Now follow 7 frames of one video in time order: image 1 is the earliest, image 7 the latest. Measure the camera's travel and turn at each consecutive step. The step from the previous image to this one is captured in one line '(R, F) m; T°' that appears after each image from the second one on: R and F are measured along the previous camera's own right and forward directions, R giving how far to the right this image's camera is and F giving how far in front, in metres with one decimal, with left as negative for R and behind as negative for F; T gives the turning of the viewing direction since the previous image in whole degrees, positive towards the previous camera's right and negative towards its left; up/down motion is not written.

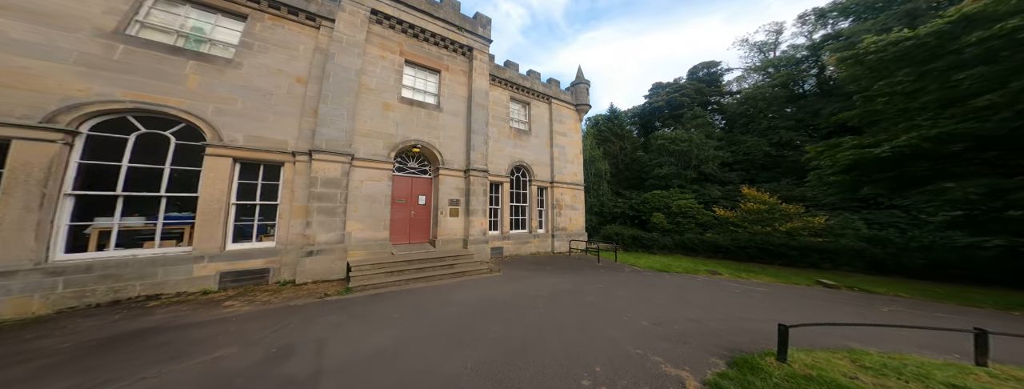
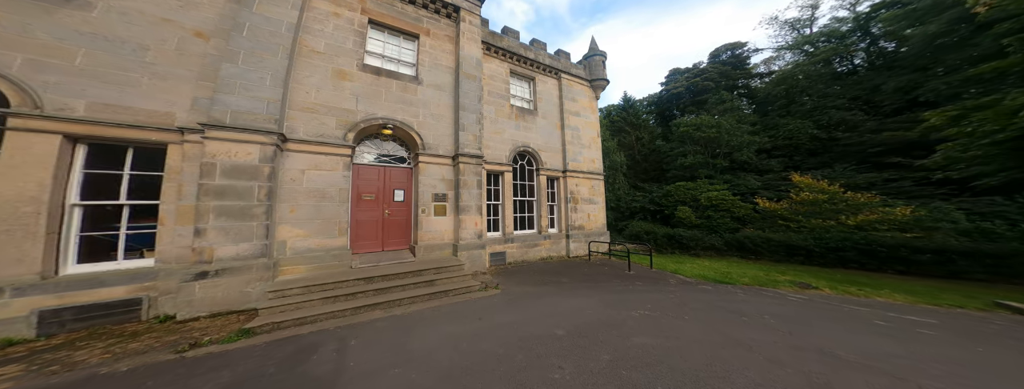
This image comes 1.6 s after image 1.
(+0.3, +2.0) m; -3°
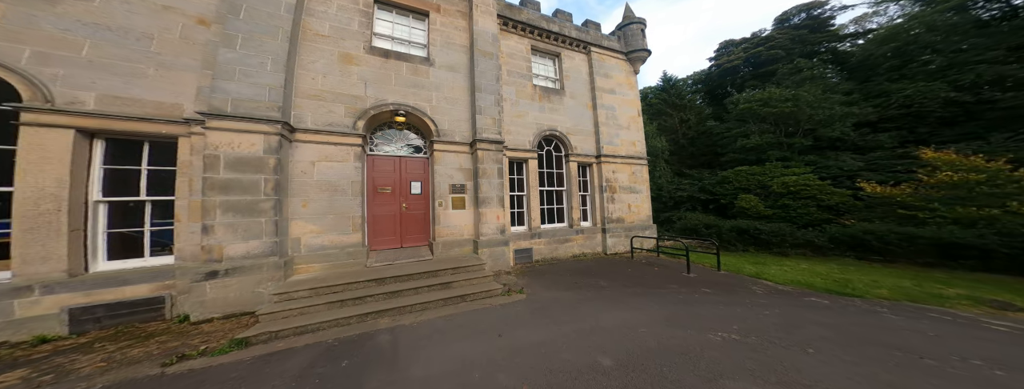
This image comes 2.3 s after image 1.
(0.0, +0.8) m; -7°
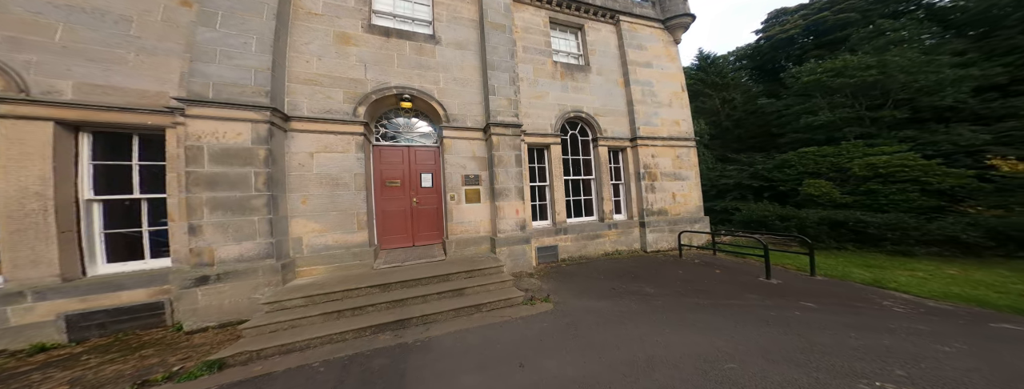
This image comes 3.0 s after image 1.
(0.0, +0.8) m; -5°
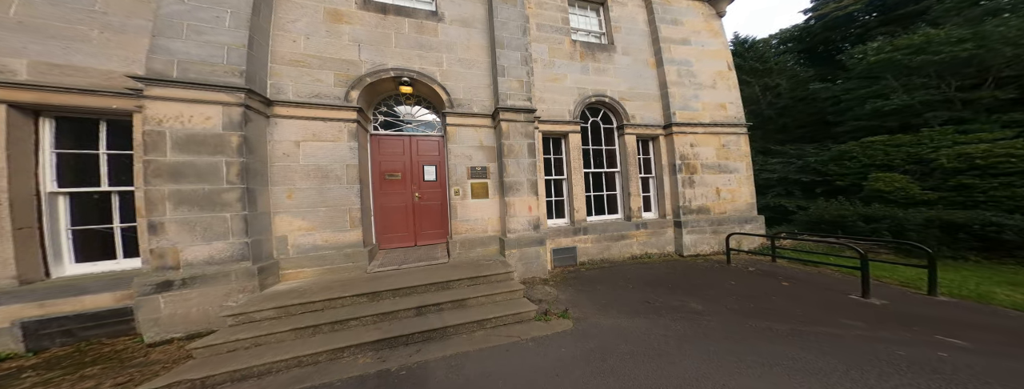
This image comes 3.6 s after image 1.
(+0.1, +0.7) m; -4°
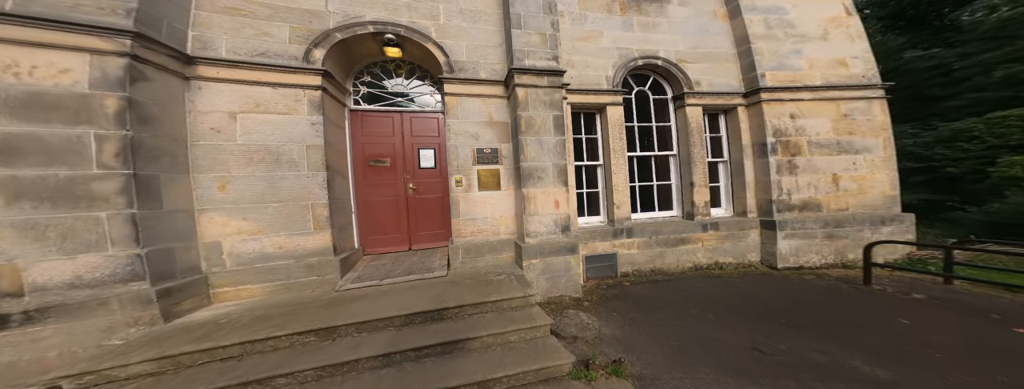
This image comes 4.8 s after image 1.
(+0.1, +1.3) m; -6°
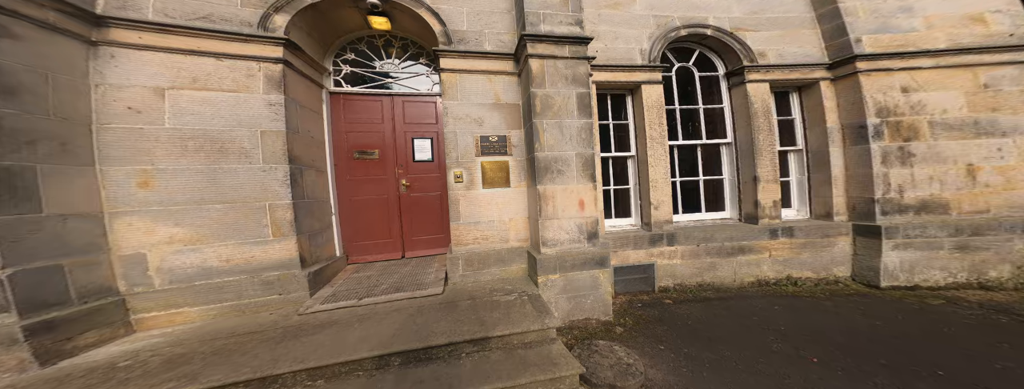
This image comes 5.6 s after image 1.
(+0.1, +0.8) m; -4°
